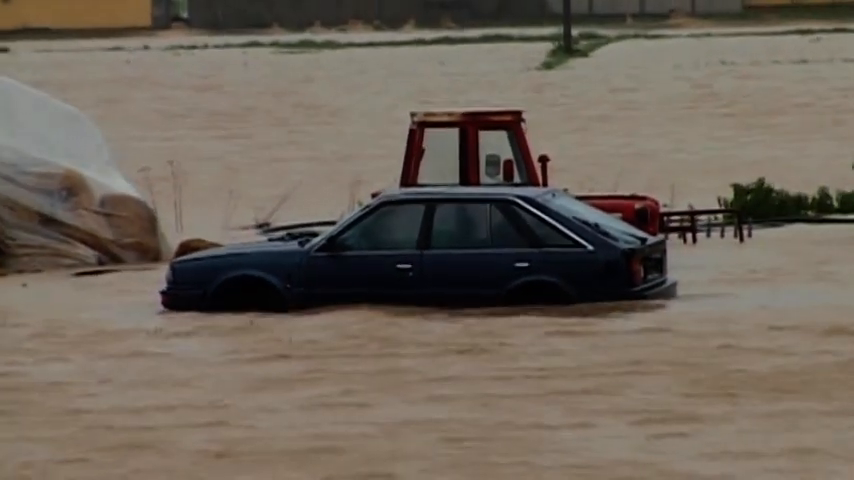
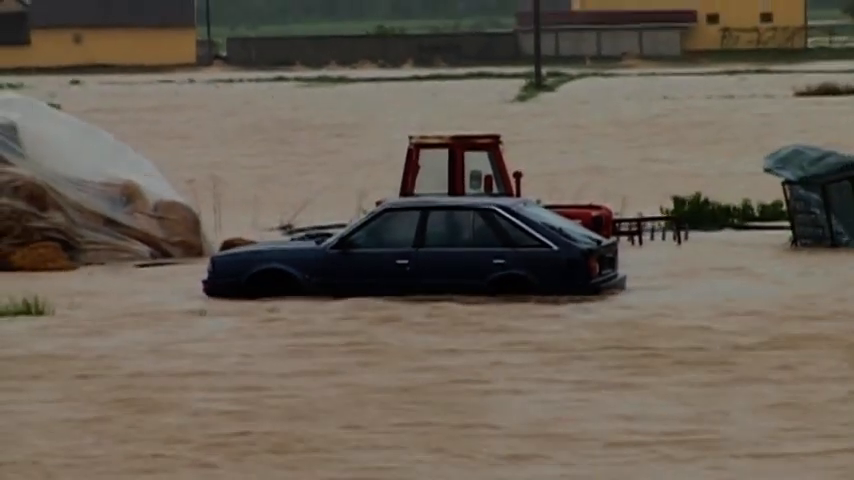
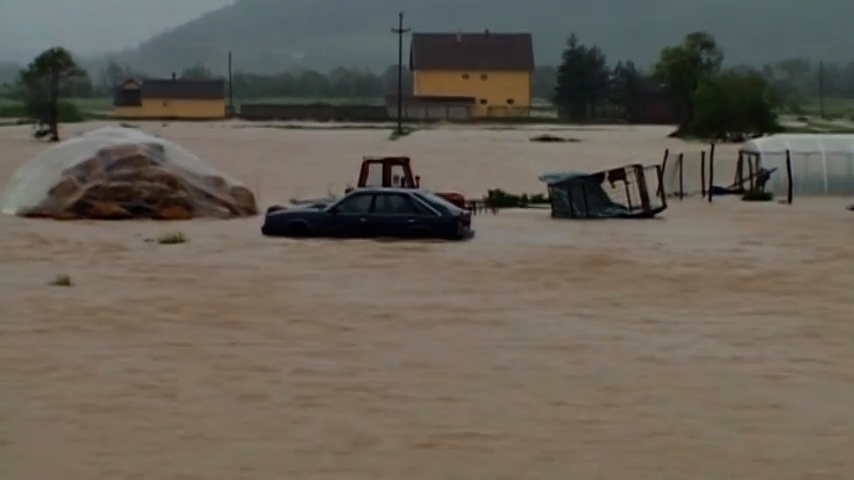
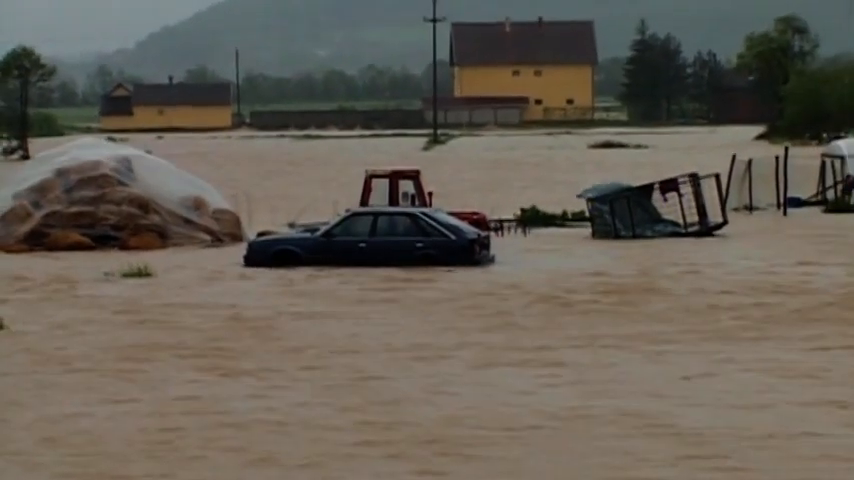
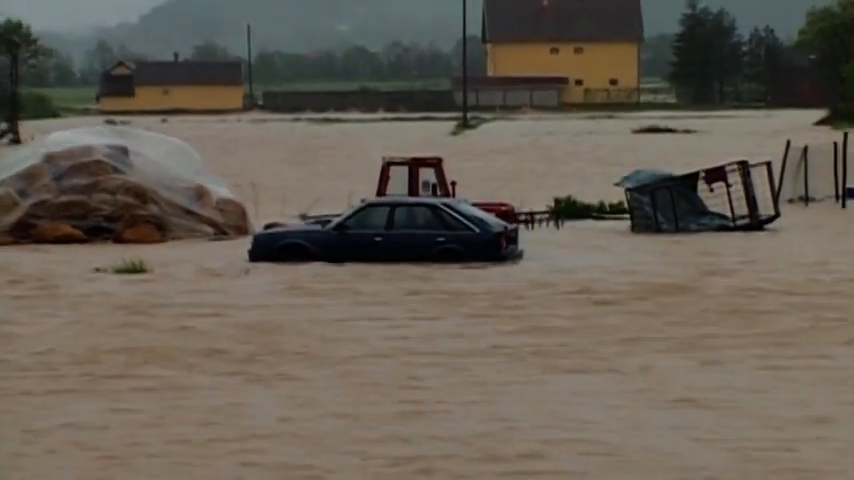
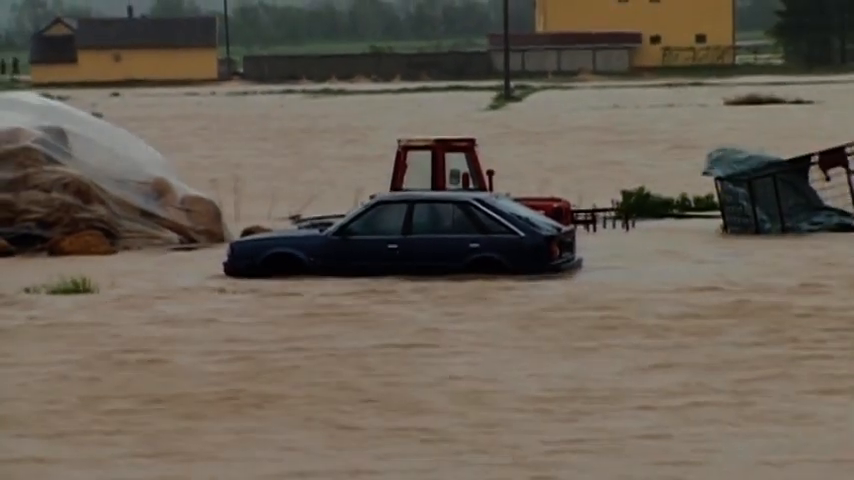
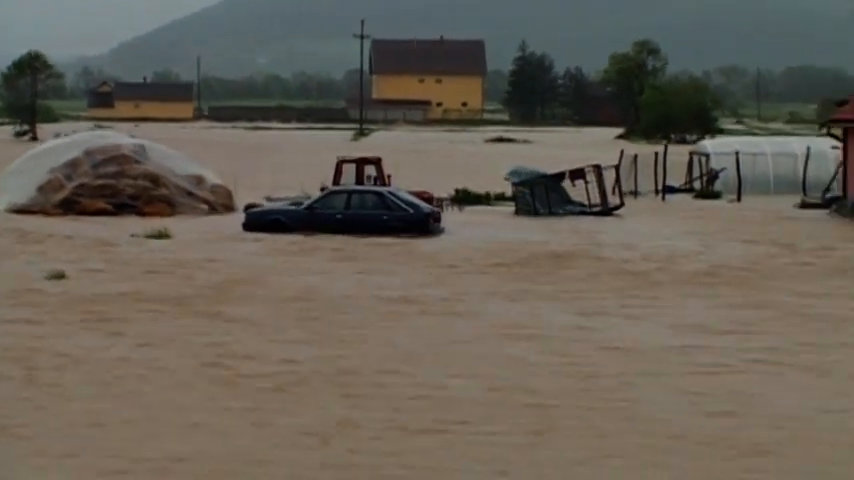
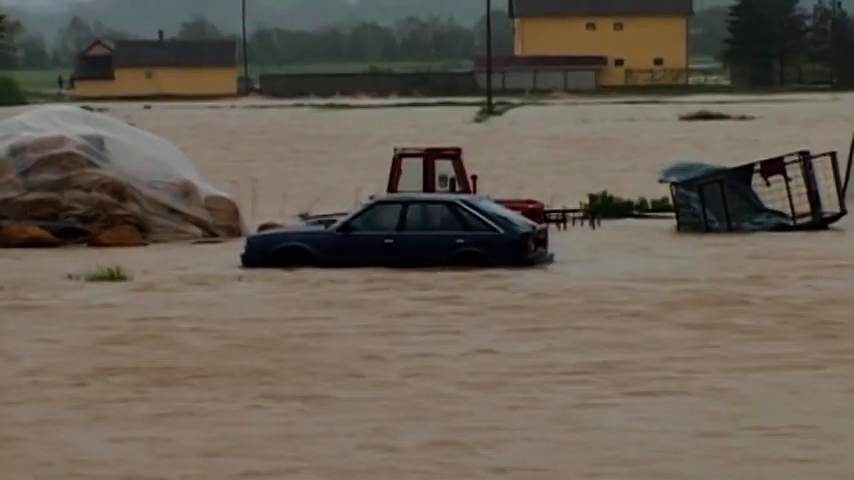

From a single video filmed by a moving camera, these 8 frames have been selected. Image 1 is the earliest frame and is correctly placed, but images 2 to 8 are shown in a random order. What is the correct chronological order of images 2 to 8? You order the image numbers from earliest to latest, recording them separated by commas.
2, 6, 8, 5, 4, 3, 7
